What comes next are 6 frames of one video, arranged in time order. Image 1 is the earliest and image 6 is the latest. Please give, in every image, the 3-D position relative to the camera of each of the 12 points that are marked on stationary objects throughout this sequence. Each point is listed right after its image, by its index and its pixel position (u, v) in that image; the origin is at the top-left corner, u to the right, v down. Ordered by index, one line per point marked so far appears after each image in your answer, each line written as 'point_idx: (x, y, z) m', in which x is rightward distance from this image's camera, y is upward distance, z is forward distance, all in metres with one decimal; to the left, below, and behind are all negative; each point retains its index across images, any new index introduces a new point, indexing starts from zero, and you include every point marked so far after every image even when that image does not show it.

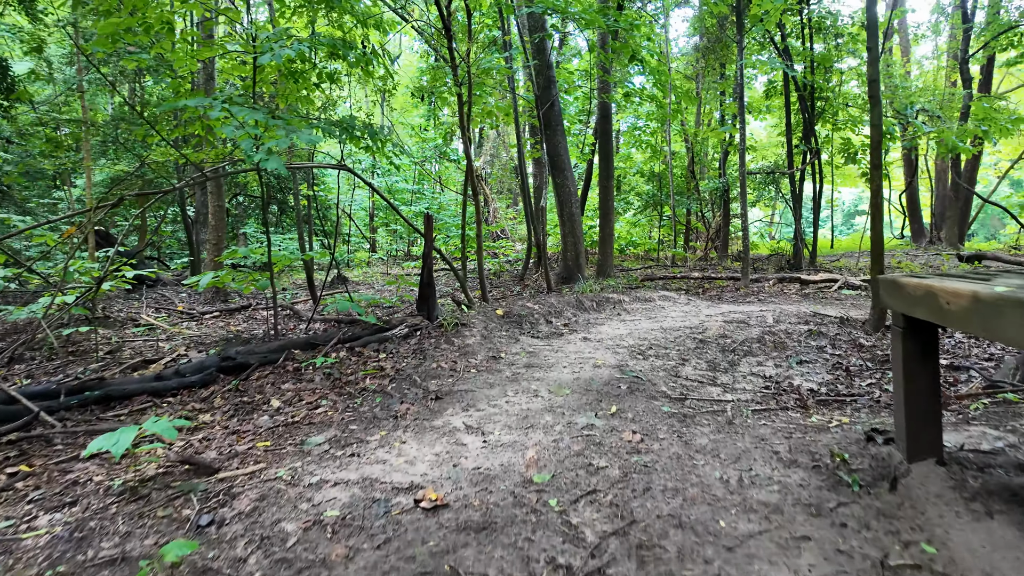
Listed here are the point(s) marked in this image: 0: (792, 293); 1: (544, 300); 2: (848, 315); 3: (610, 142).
0: (+2.8, -0.1, +5.9) m
1: (+0.3, -0.1, +4.4) m
2: (+2.4, -0.2, +4.2) m
3: (+1.3, +2.0, +7.9) m
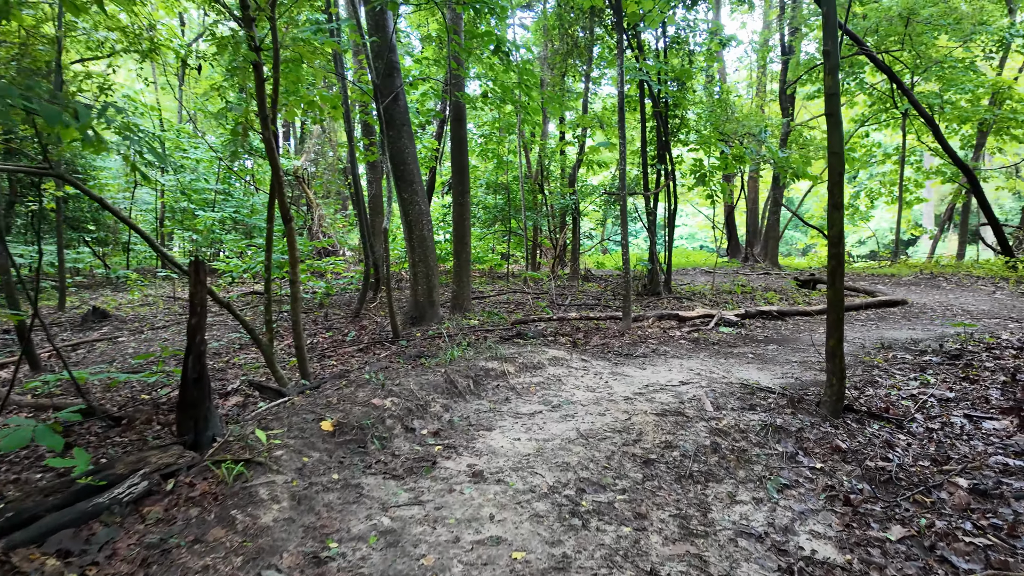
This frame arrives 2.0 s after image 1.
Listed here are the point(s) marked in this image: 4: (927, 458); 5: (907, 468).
0: (+1.5, -0.4, +5.1) m
1: (-0.6, -0.5, +2.9) m
2: (+1.5, -0.6, +3.4) m
3: (-0.5, +1.6, +6.6) m
4: (+1.8, -0.7, +2.5) m
5: (+1.6, -0.7, +2.4) m
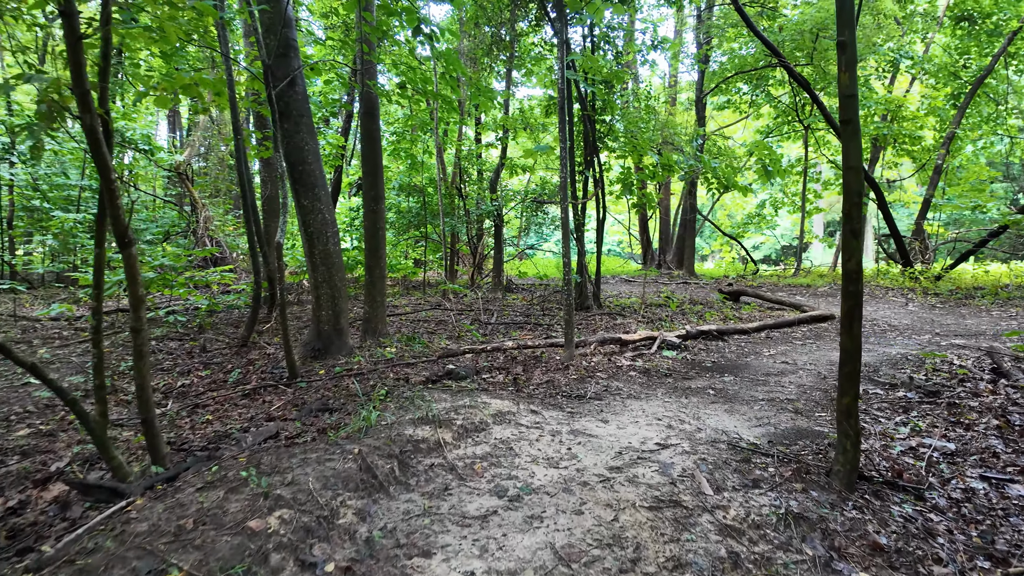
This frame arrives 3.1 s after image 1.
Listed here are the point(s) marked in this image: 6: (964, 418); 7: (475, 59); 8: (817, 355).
0: (+0.9, -0.6, +4.5) m
1: (-0.8, -0.7, +2.1) m
2: (+1.3, -0.8, +2.8) m
3: (-1.3, +1.4, +5.7) m
4: (+1.6, -0.9, +2.0) m
5: (+1.5, -0.9, +1.9) m
6: (+2.5, -0.7, +3.2) m
7: (-0.5, +3.7, +9.5) m
8: (+2.9, -0.6, +5.5) m
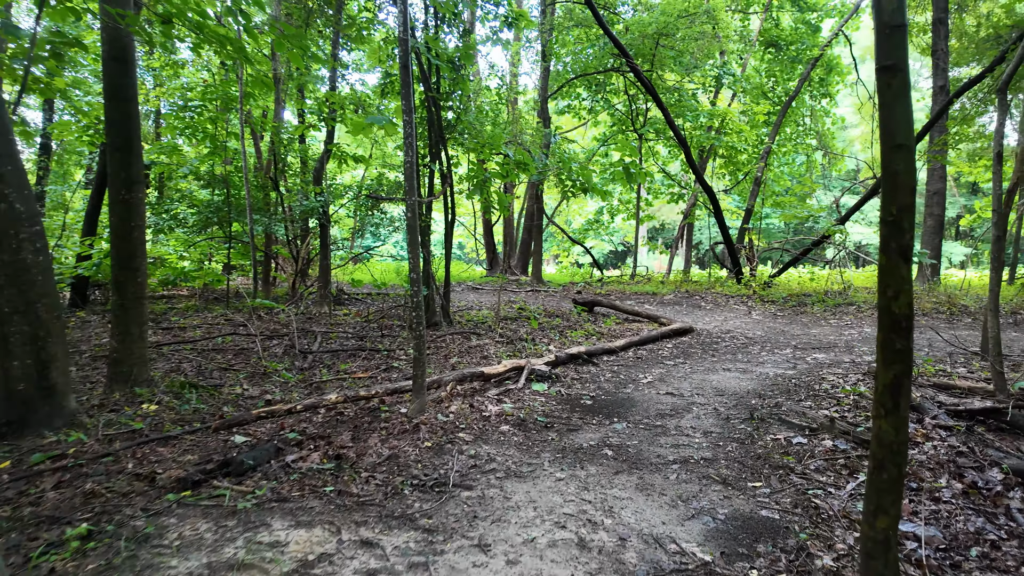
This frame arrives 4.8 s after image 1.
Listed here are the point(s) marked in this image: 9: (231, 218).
0: (-0.1, -0.8, +3.4) m
1: (-1.0, -0.8, +0.6) m
2: (+0.7, -0.9, +1.8) m
3: (-2.6, +1.2, +4.0) m
4: (+1.3, -1.1, +1.2) m
5: (+1.2, -1.1, +1.1) m
6: (+1.8, -0.8, +2.6) m
7: (-2.8, +3.5, +7.8) m
8: (+1.5, -0.8, +4.9) m
9: (-4.0, +1.0, +8.5) m
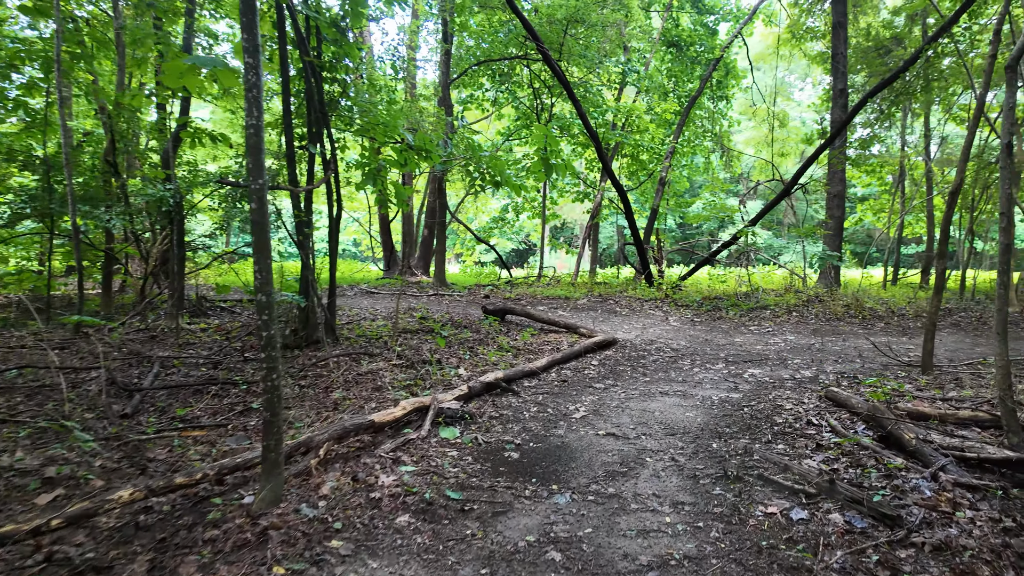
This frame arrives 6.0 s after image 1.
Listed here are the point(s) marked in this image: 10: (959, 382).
0: (-0.5, -0.9, +2.4) m
1: (-0.9, -1.0, -0.6) m
2: (+0.6, -1.0, +1.0) m
3: (-3.0, +1.1, +2.5) m
4: (+1.2, -1.2, +0.4) m
5: (+1.2, -1.2, +0.3) m
6: (+1.5, -0.9, +1.9) m
7: (-4.0, +3.4, +6.2) m
8: (+0.9, -0.8, +4.1) m
9: (-5.2, +0.9, +6.7) m
10: (+3.5, -0.7, +4.6) m
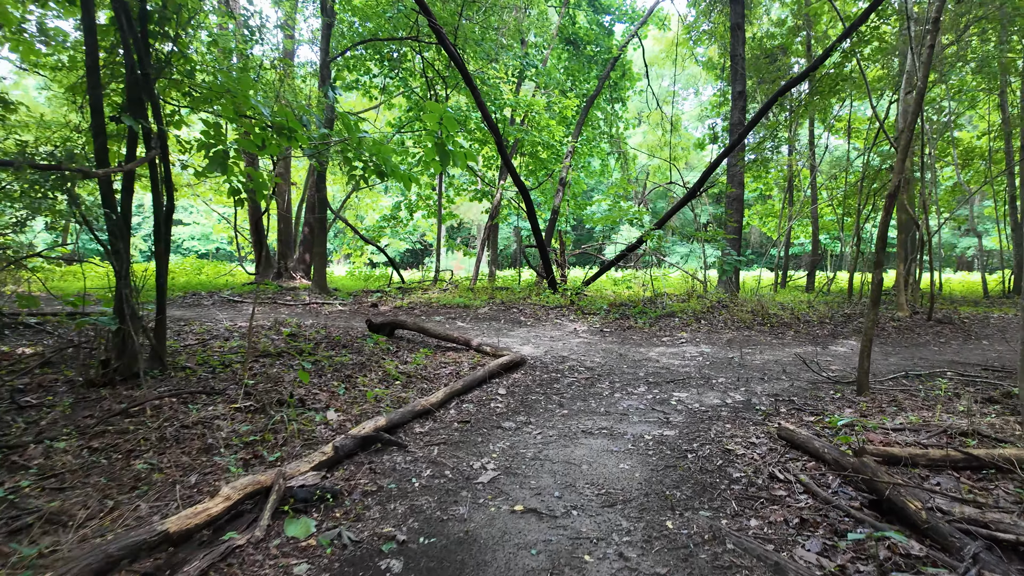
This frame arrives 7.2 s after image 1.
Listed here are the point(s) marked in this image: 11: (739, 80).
0: (-0.8, -1.0, +1.3) m
1: (-0.7, -1.1, -1.7) m
2: (+0.5, -1.1, +0.1) m
3: (-3.3, +0.9, +1.0) m
4: (+1.3, -1.3, -0.3) m
5: (+1.2, -1.3, -0.5) m
6: (+1.3, -1.0, +1.1) m
7: (-4.9, +3.2, +4.4) m
8: (+0.3, -1.0, +3.2) m
9: (-6.2, +0.8, +4.7) m
10: (+2.8, -0.8, +4.2) m
11: (+4.5, +4.1, +11.7) m
